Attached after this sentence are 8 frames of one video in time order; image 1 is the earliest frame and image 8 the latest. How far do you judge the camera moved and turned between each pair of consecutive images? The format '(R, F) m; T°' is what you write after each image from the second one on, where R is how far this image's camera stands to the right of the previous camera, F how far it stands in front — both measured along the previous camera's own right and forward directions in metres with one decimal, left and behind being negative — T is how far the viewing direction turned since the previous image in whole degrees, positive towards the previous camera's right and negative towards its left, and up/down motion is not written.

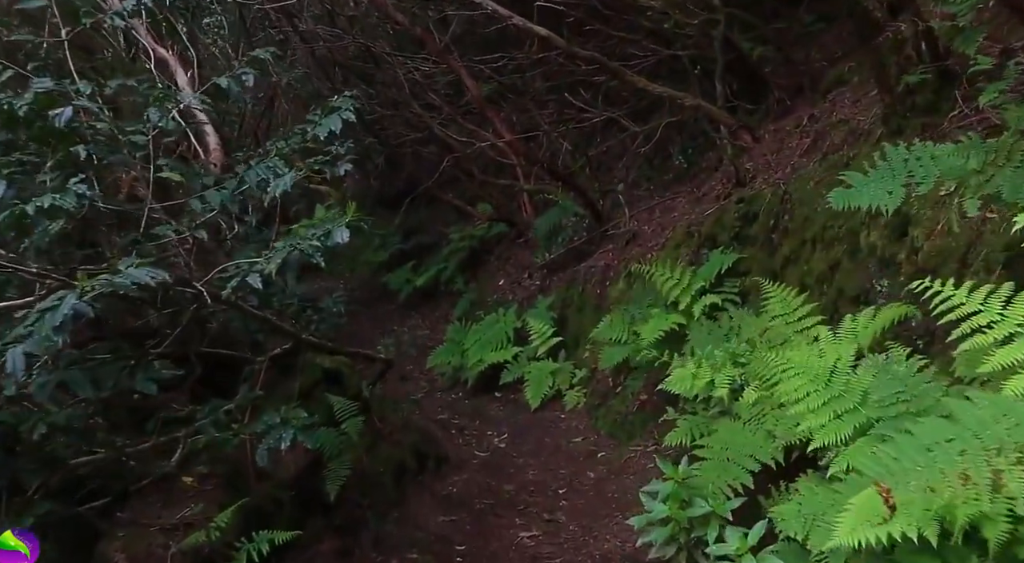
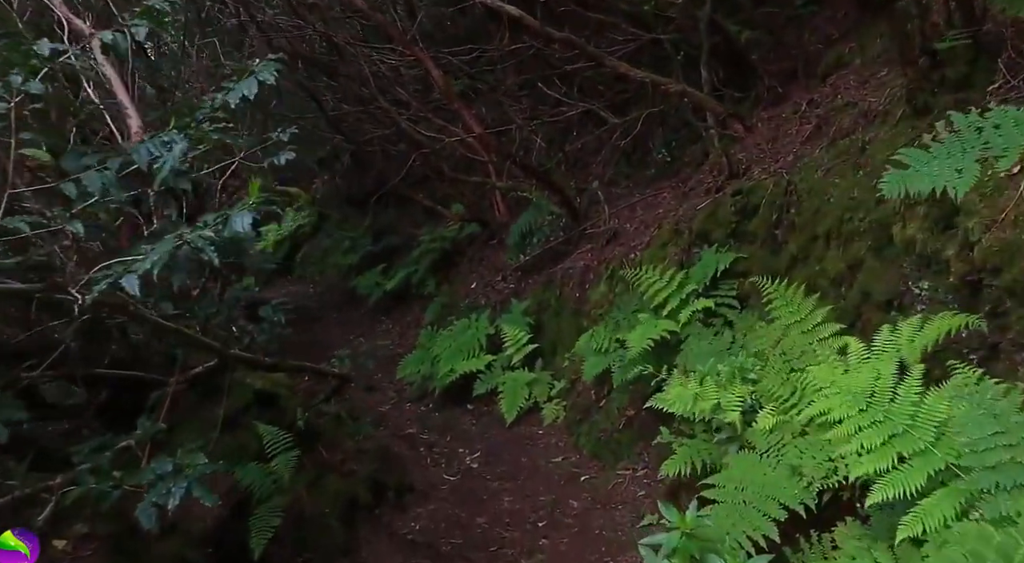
(0.0, +0.7) m; +2°
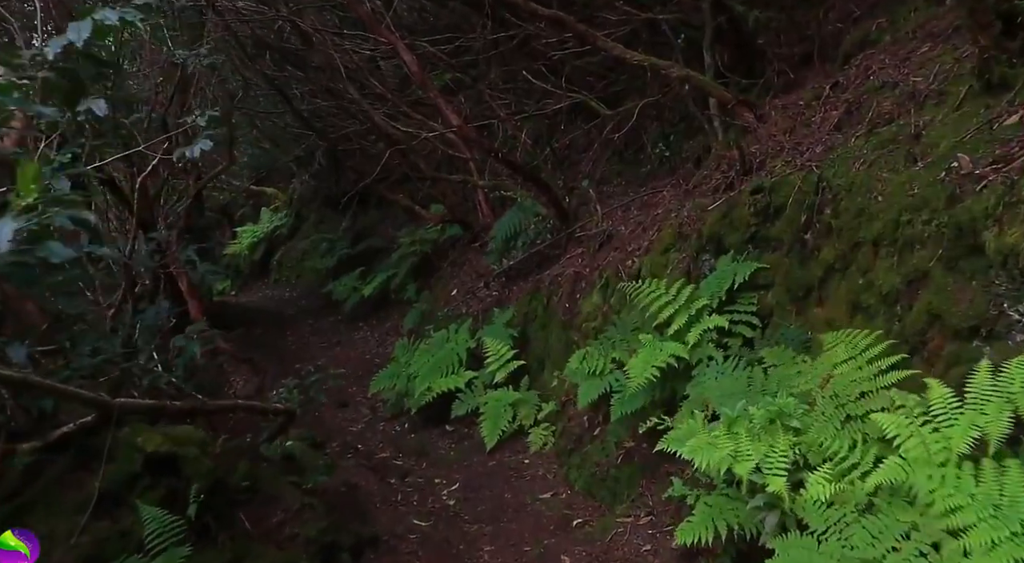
(0.0, +0.9) m; +1°
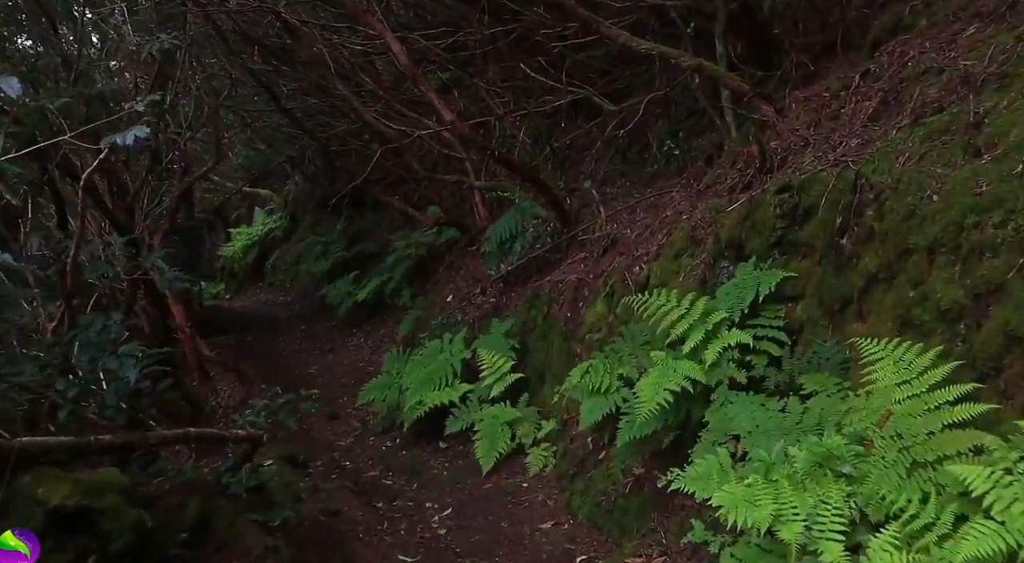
(0.0, +0.6) m; 0°
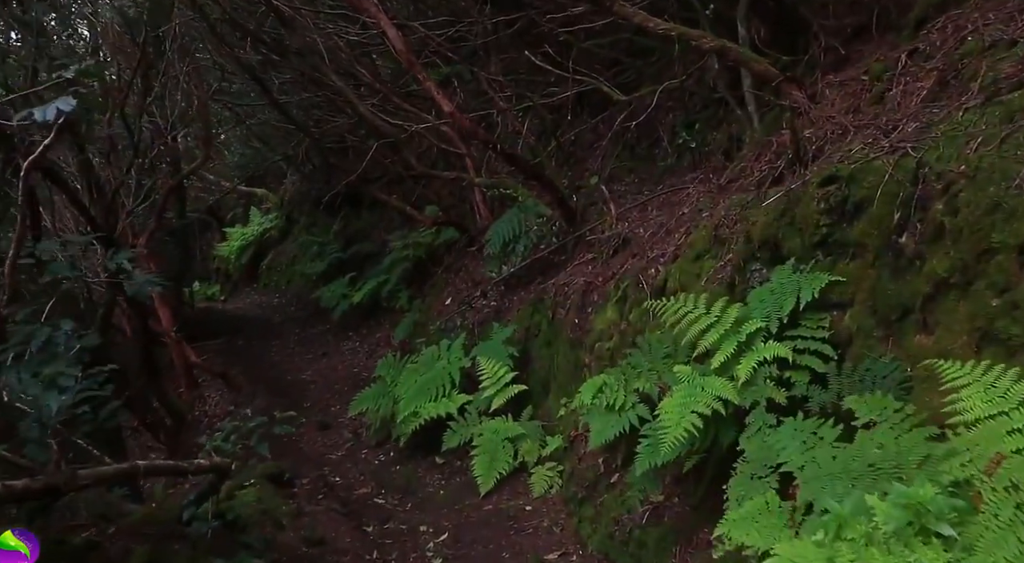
(0.0, +0.6) m; 0°
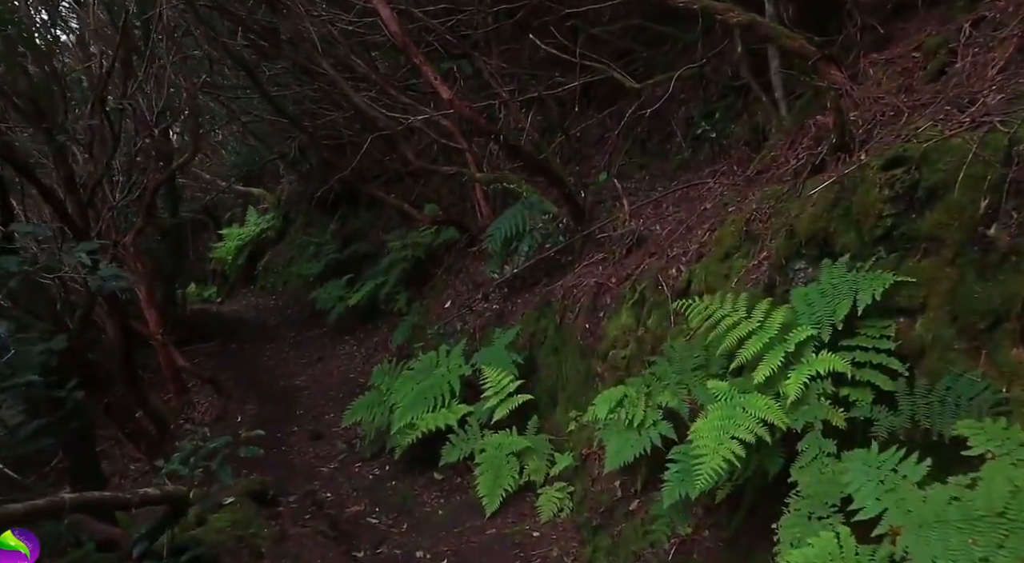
(0.0, +0.6) m; 0°
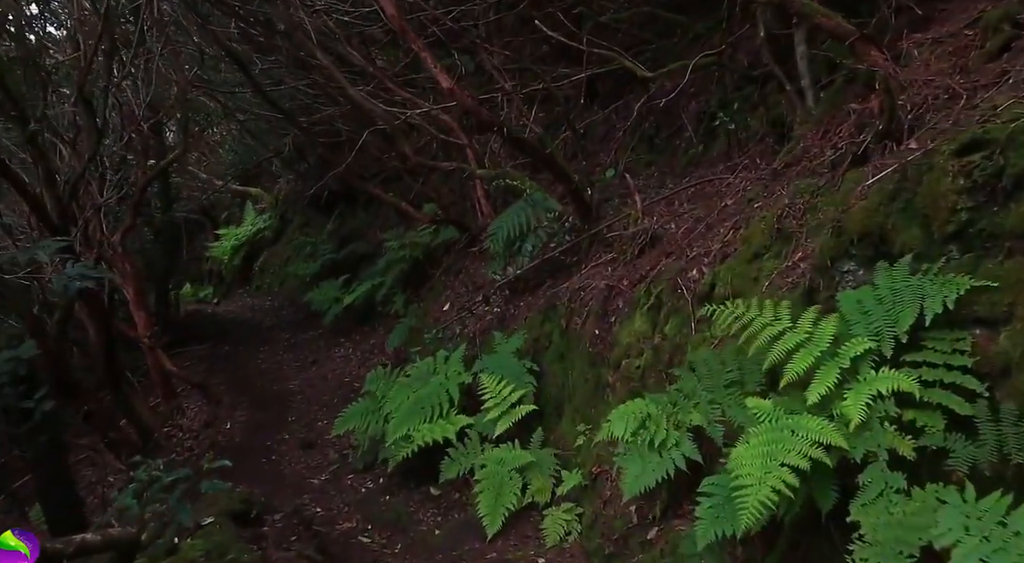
(0.0, +0.5) m; 0°
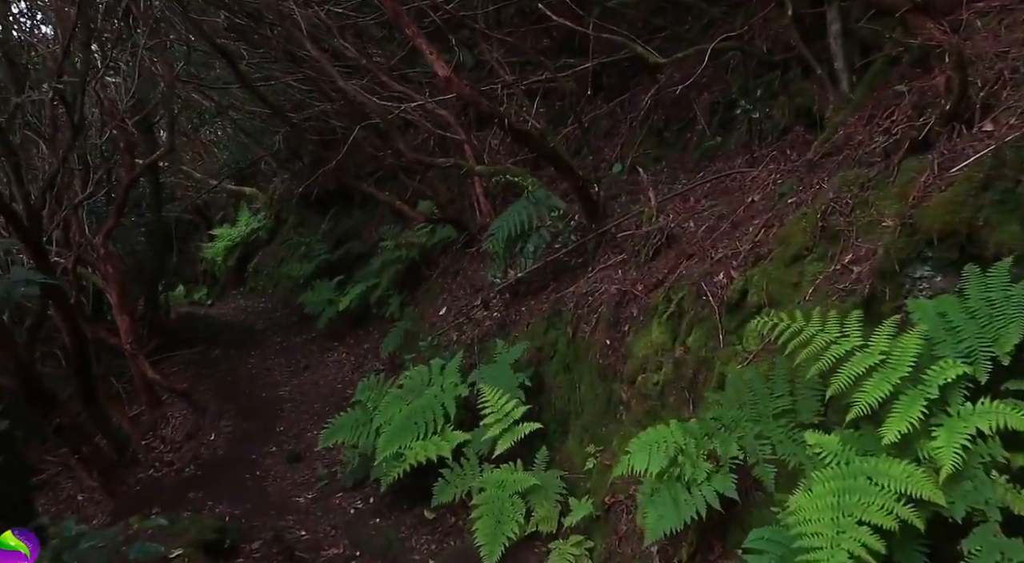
(0.0, +0.6) m; 0°
